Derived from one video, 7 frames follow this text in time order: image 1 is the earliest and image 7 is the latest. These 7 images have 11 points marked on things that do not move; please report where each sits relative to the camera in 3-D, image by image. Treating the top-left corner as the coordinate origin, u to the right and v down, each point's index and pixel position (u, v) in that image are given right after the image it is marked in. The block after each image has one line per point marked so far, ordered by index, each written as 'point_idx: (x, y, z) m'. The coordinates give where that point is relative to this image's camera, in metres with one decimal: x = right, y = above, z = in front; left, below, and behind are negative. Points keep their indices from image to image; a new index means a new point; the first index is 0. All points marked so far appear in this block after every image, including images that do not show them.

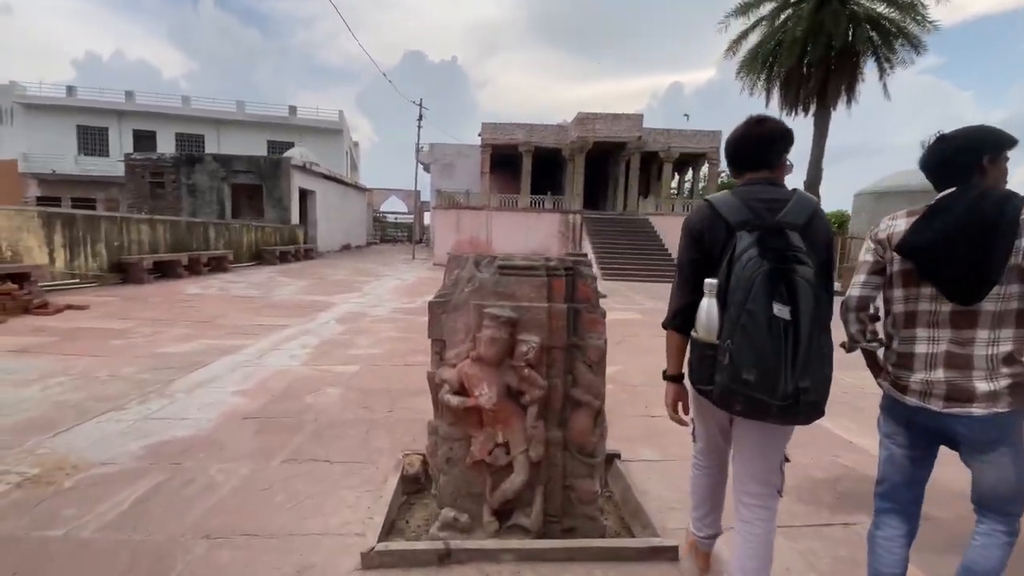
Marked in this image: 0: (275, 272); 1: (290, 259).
0: (-7.5, +0.5, +14.9) m
1: (-9.3, +1.2, +19.6) m
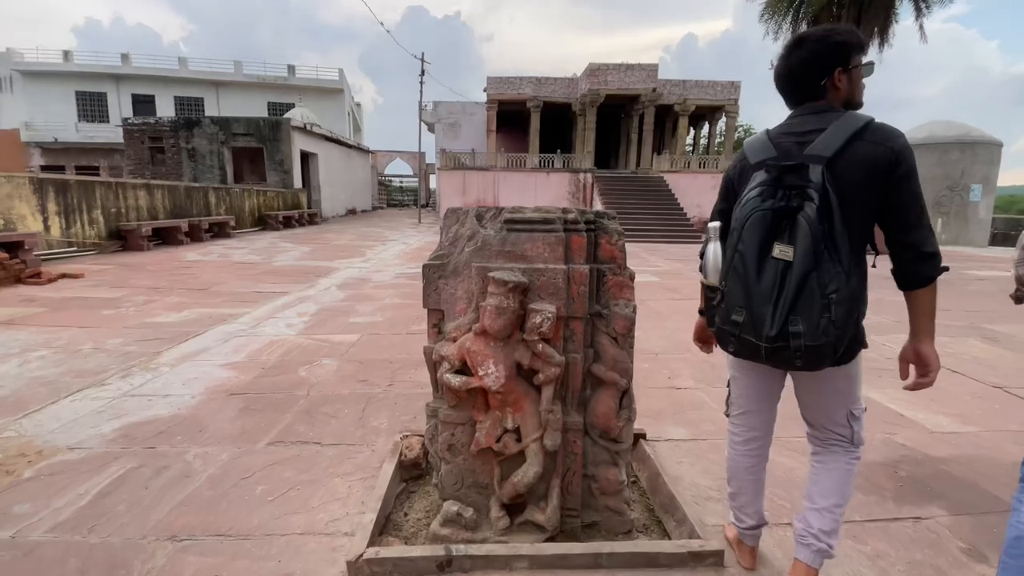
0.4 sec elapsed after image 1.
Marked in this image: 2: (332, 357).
0: (-7.2, +1.6, +14.6) m
1: (-8.9, +2.6, +19.3) m
2: (-1.6, -0.6, +4.1) m
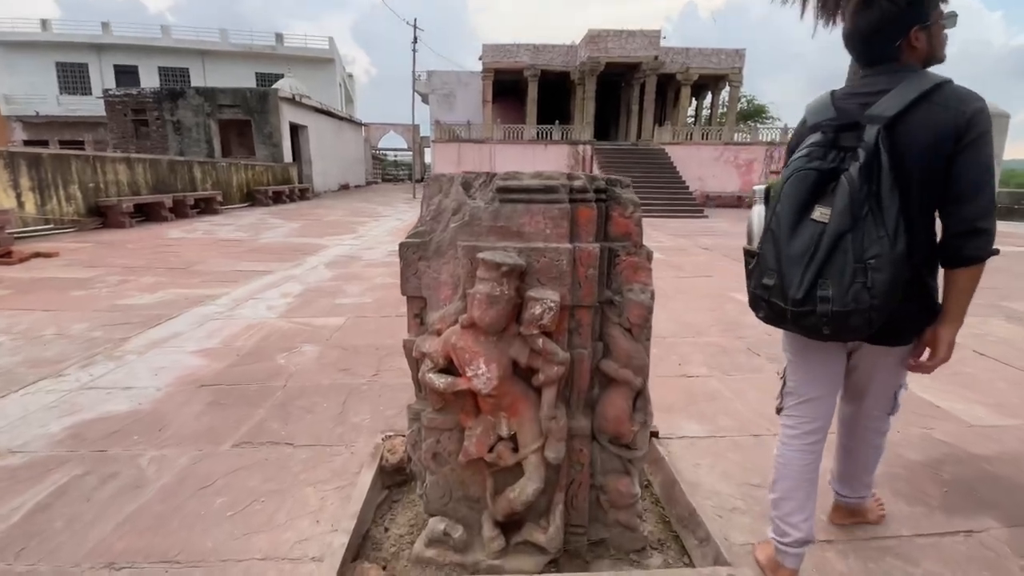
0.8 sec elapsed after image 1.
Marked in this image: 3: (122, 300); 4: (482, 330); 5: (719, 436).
0: (-7.3, +2.2, +14.1) m
1: (-9.1, +3.5, +18.7) m
2: (-1.6, -0.4, +3.8) m
3: (-4.2, -0.1, +5.1) m
4: (-0.1, -0.1, +1.6) m
5: (+1.1, -0.8, +2.5) m
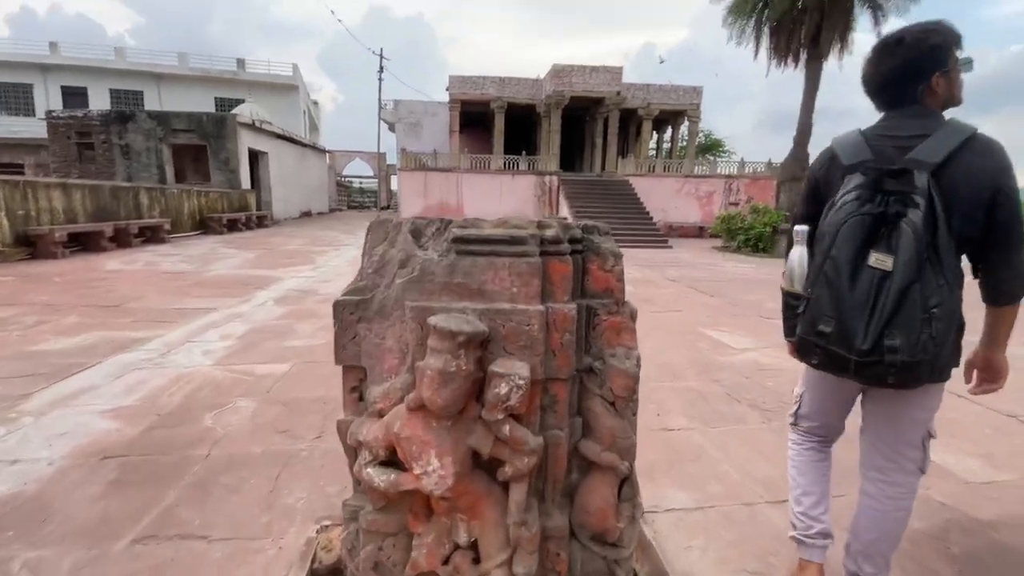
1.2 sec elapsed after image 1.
0: (-8.3, +1.3, +13.4) m
1: (-10.4, +2.3, +17.9) m
2: (-1.9, -0.8, +3.4) m
3: (-4.6, -0.5, +4.5) m
4: (-0.2, -0.3, +1.3) m
5: (+0.9, -1.0, +2.2) m
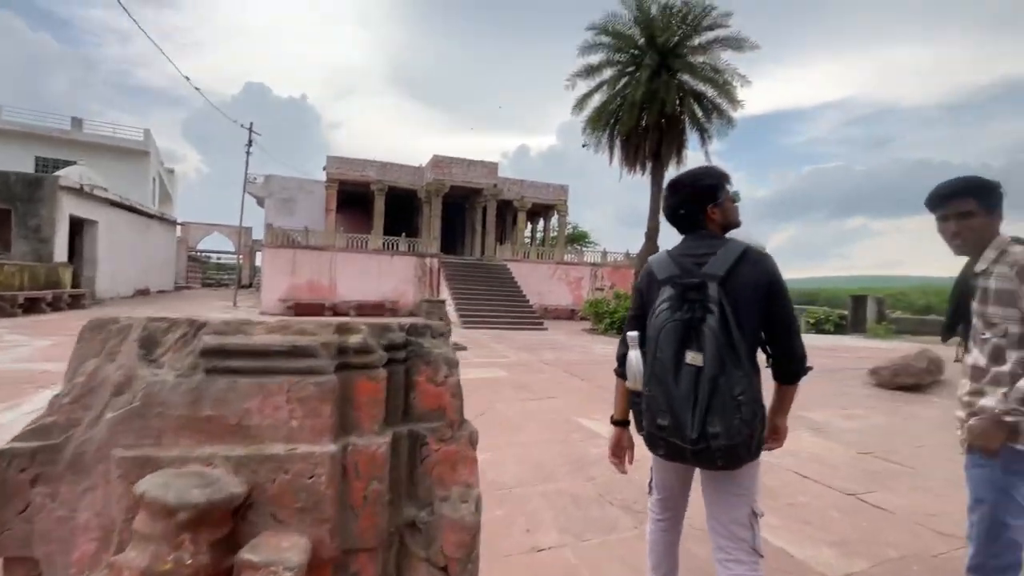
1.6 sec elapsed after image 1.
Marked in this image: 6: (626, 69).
0: (-11.5, -0.9, +10.6) m
1: (-14.6, -0.6, +14.7) m
2: (-2.7, -1.3, +2.3) m
3: (-5.6, -1.3, +2.7) m
4: (-0.6, -0.6, +0.8) m
5: (+0.3, -1.5, +1.8) m
6: (+3.9, +7.4, +15.8) m
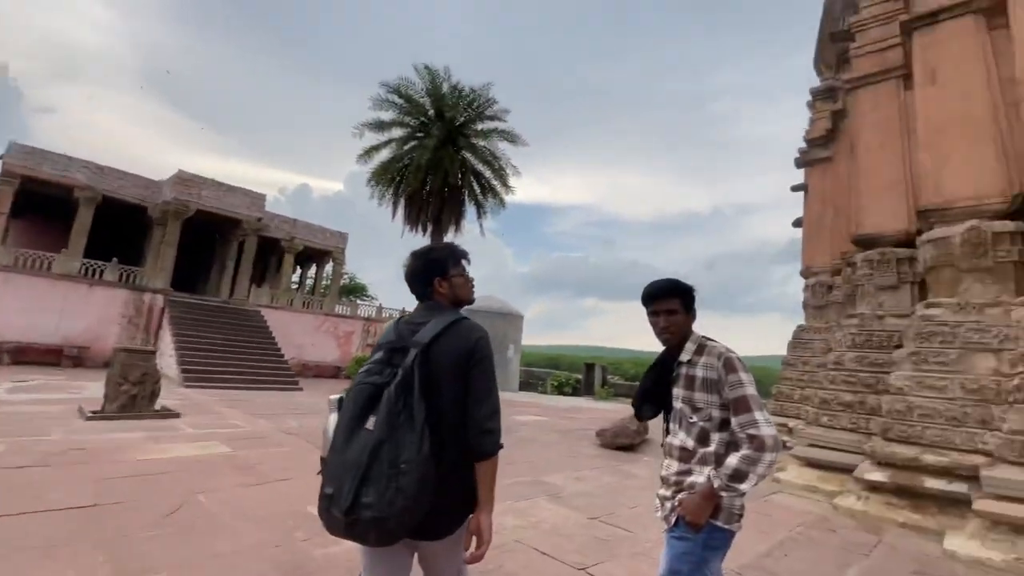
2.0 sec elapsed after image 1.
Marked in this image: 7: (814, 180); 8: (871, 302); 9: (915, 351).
0: (-15.1, -0.6, +3.7) m
1: (-19.7, -0.3, +6.0) m
2: (-3.6, -1.2, +0.2) m
3: (-6.3, -0.8, -0.7) m
4: (-1.0, -0.6, -0.1) m
5: (-0.7, -1.6, +1.1) m
6: (-3.4, +5.4, +16.3) m
7: (+4.7, +1.7, +7.4) m
8: (+4.0, -0.1, +5.2) m
9: (+3.6, -0.6, +4.2) m
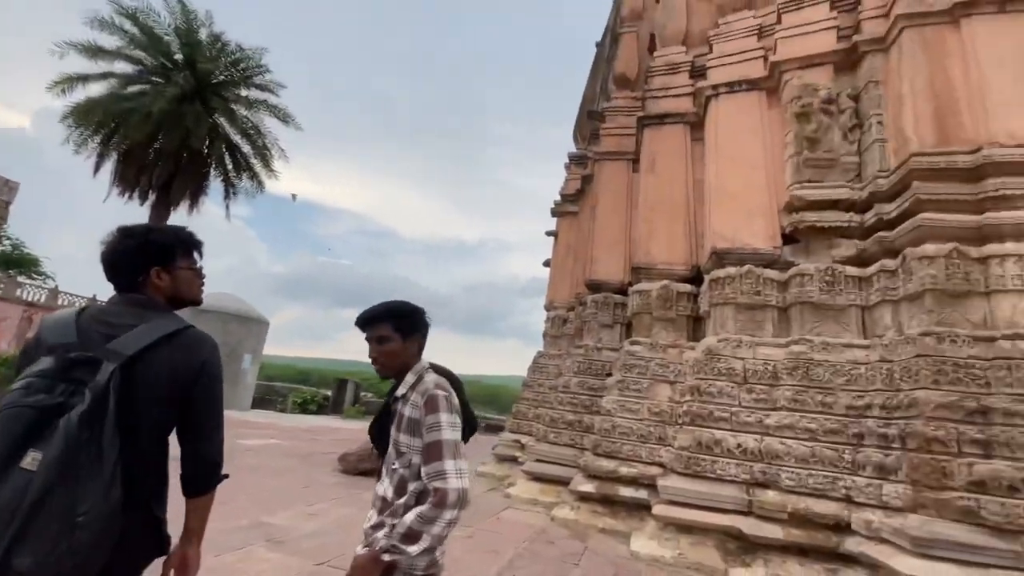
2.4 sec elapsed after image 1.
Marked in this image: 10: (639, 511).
0: (-14.9, +1.4, -4.1) m
1: (-20.0, +2.2, -4.3) m
2: (-3.2, -0.7, -1.9) m
3: (-5.2, 0.0, -4.0) m
4: (-0.7, -0.4, -0.9) m
5: (-1.2, -1.5, +0.2) m
6: (-9.9, +5.8, +12.8) m
7: (+1.0, +1.1, +8.5) m
8: (+1.1, -0.6, +6.1) m
9: (+1.2, -1.0, +5.0) m
10: (+1.2, -2.1, +4.5) m
